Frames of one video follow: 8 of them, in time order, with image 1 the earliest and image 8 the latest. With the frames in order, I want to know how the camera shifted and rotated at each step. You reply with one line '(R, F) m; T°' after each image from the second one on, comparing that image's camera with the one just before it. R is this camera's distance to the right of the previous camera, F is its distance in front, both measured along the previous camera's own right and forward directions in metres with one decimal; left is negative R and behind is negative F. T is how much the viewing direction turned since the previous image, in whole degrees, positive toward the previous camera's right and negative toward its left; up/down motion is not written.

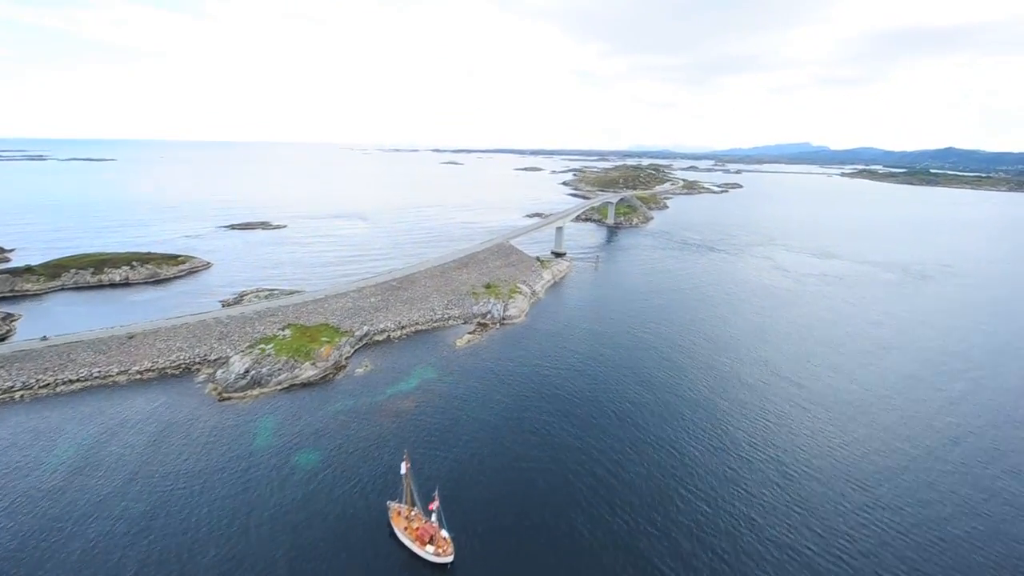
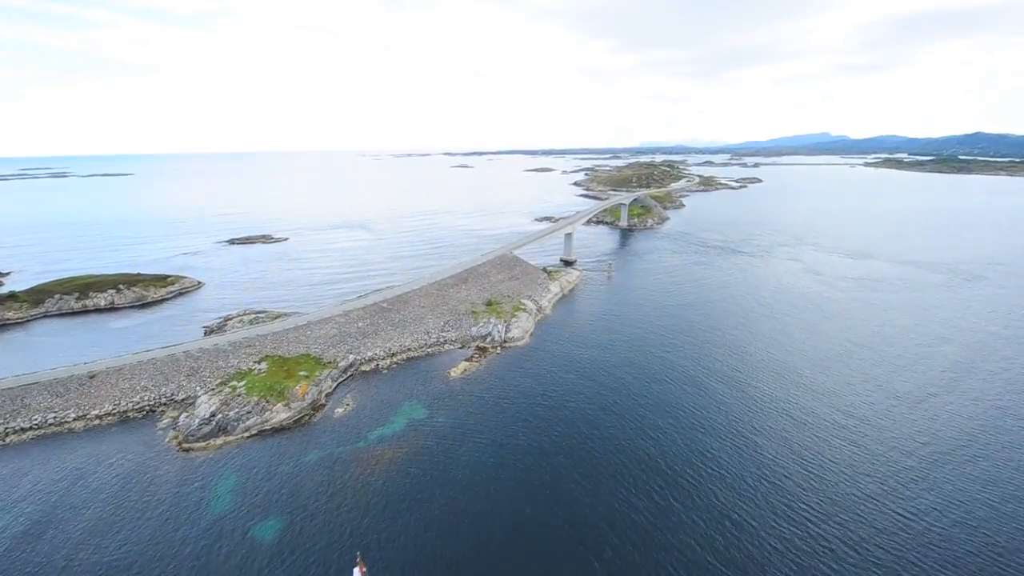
(+1.5, +5.3) m; -2°
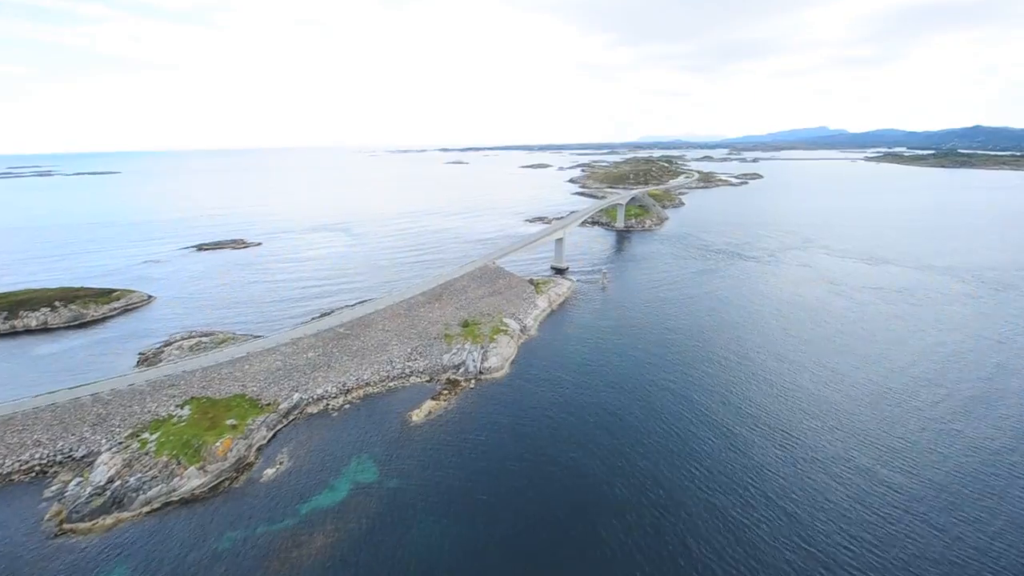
(+2.1, +6.8) m; 0°
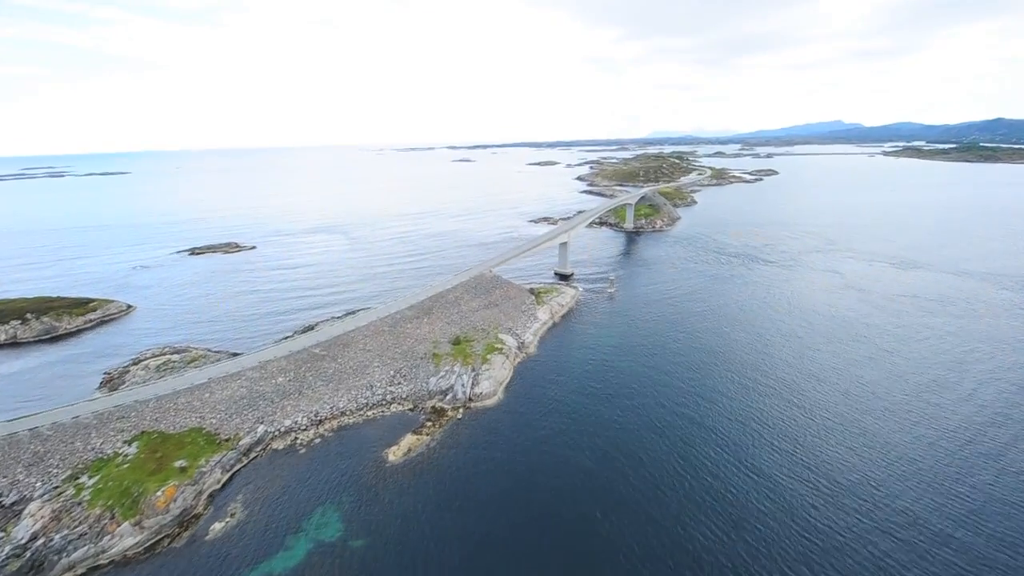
(+1.3, +4.6) m; -1°
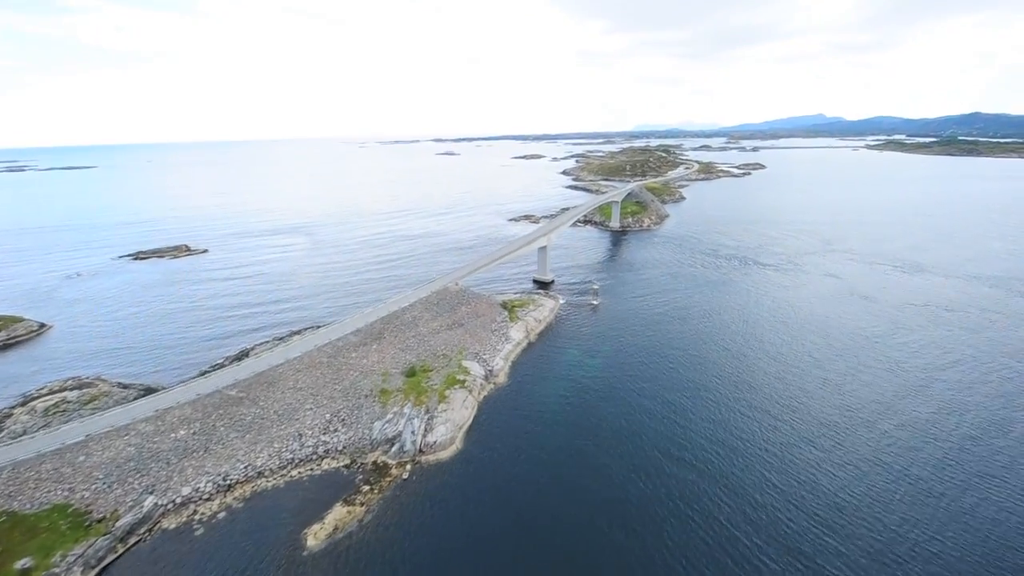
(+2.0, +6.6) m; +2°
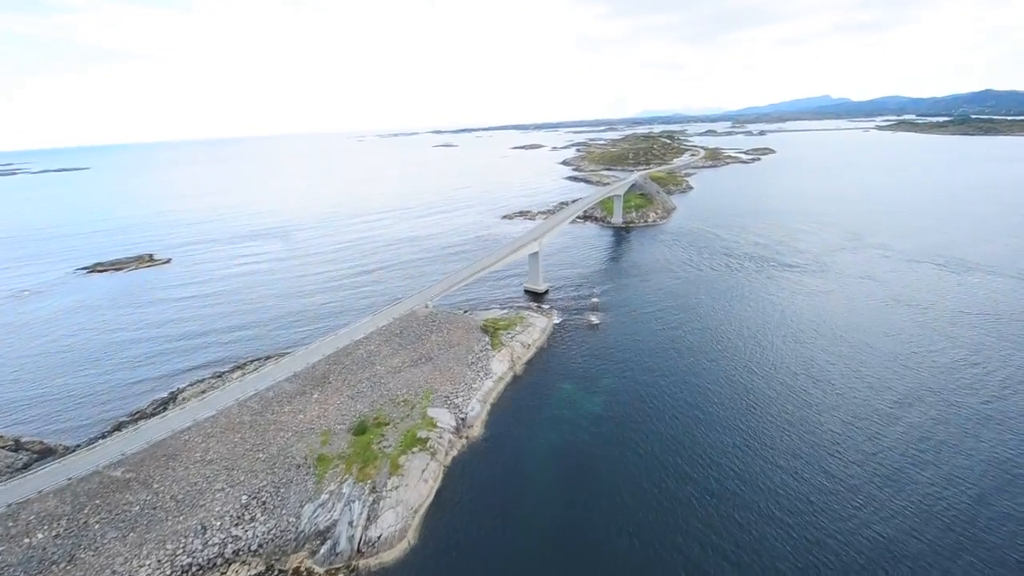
(+2.1, +7.7) m; -1°
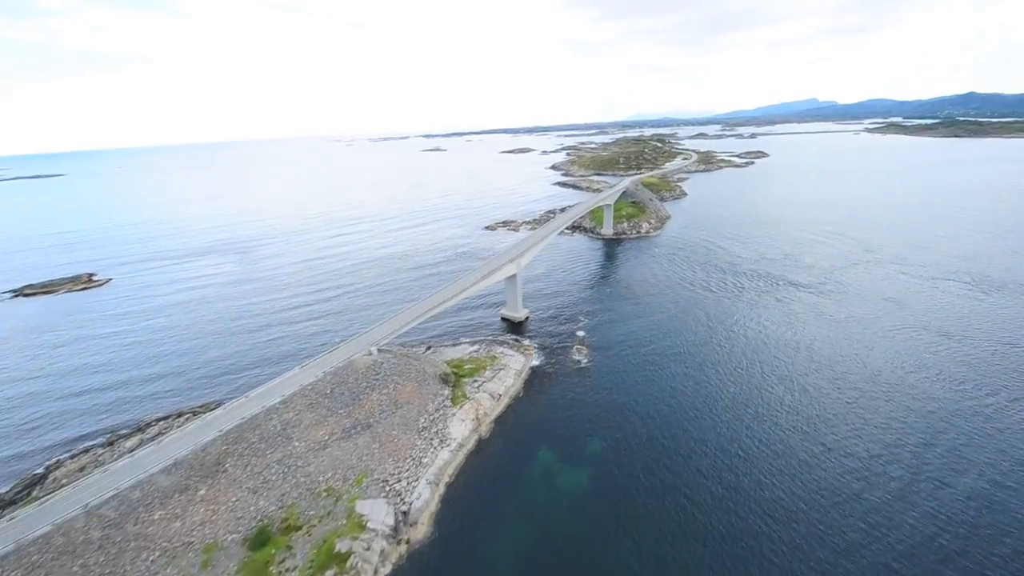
(+2.1, +7.2) m; +1°
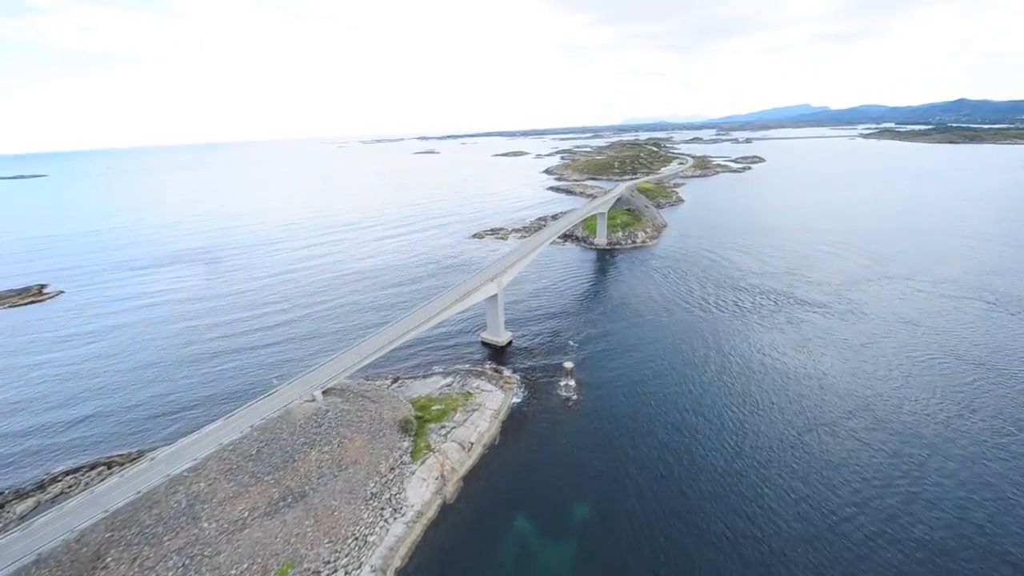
(+1.4, +4.8) m; +1°
